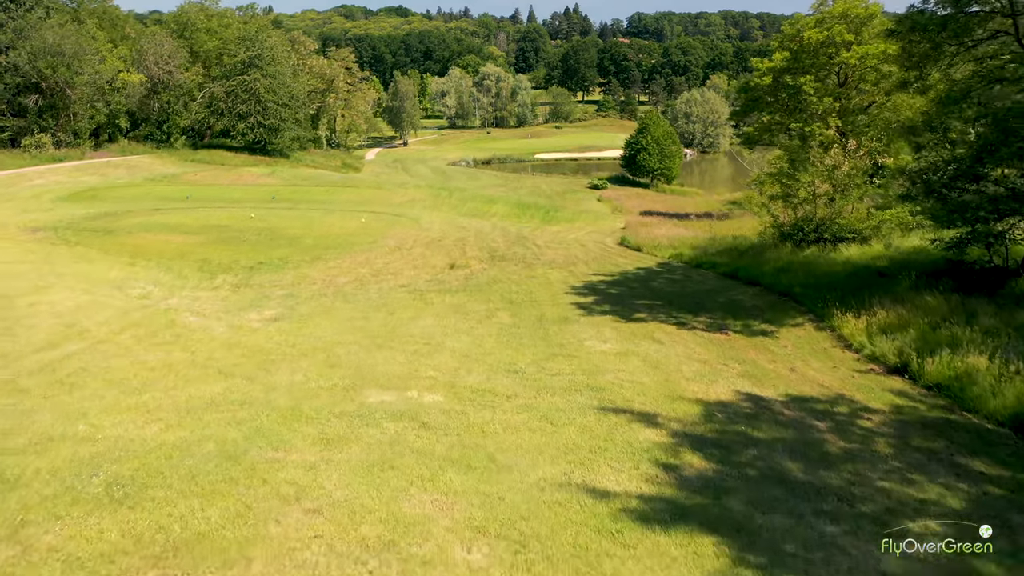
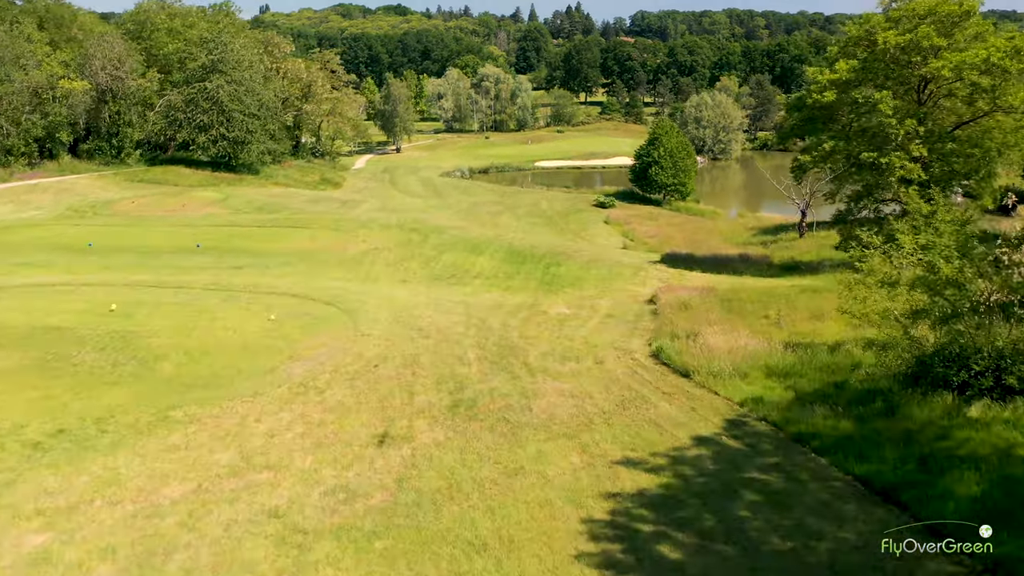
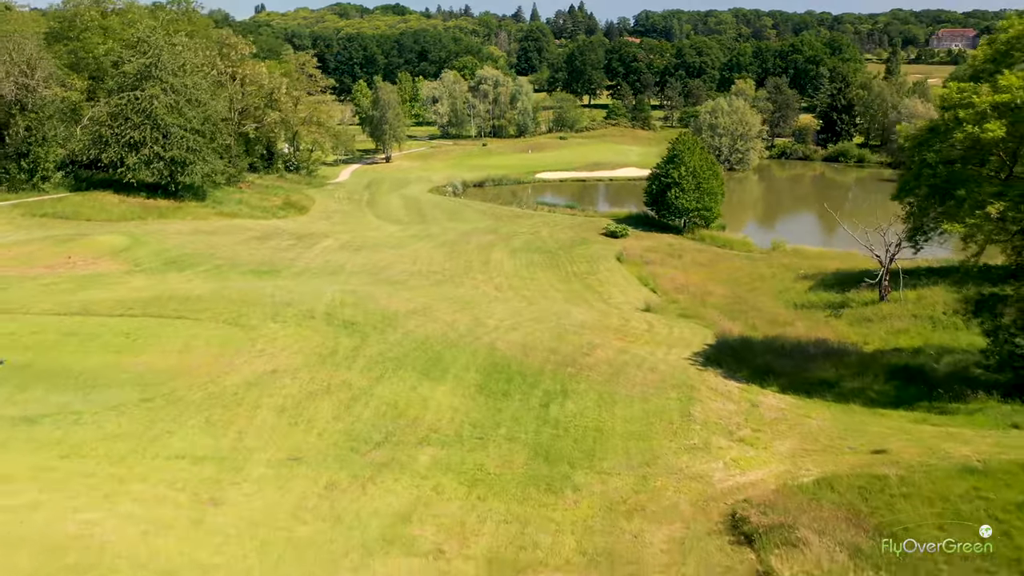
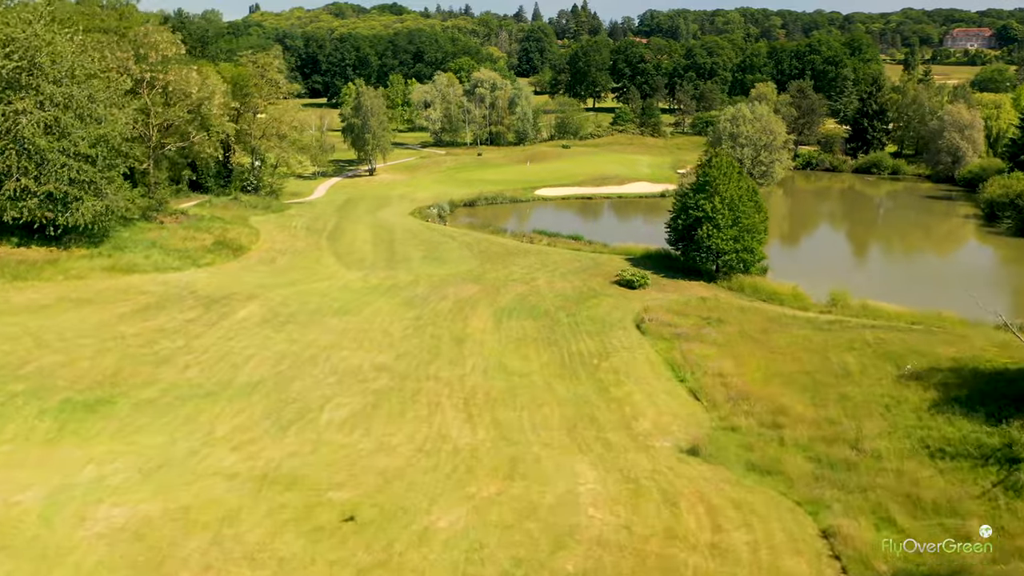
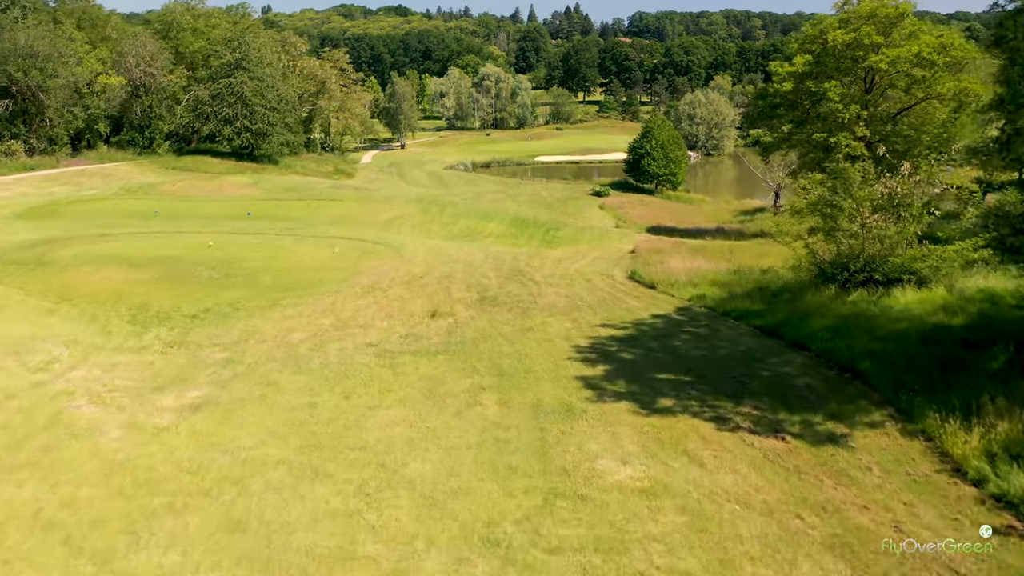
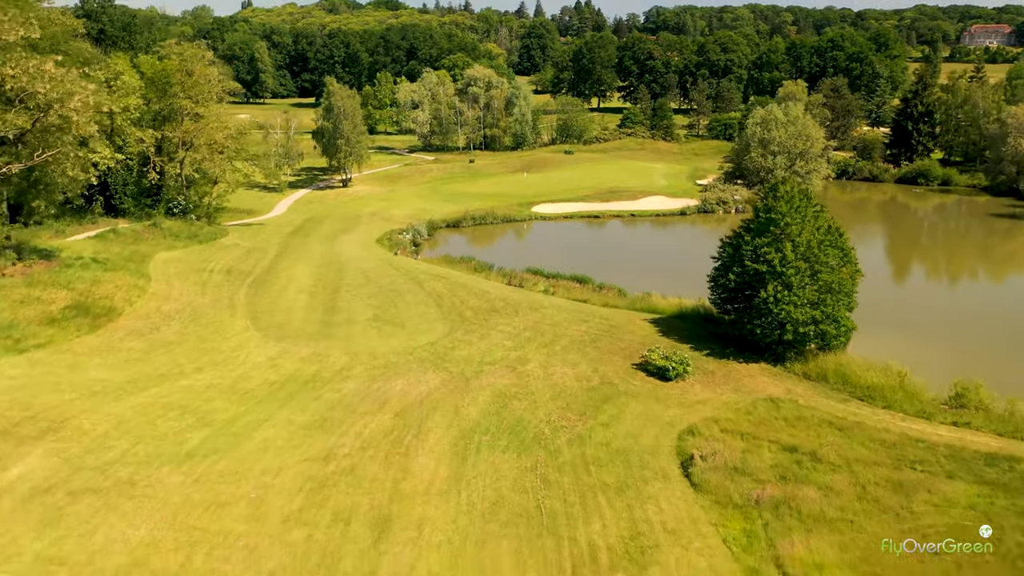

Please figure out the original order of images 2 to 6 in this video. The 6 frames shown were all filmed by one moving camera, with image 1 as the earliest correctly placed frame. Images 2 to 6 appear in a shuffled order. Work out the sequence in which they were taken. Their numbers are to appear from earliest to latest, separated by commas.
5, 2, 3, 4, 6
